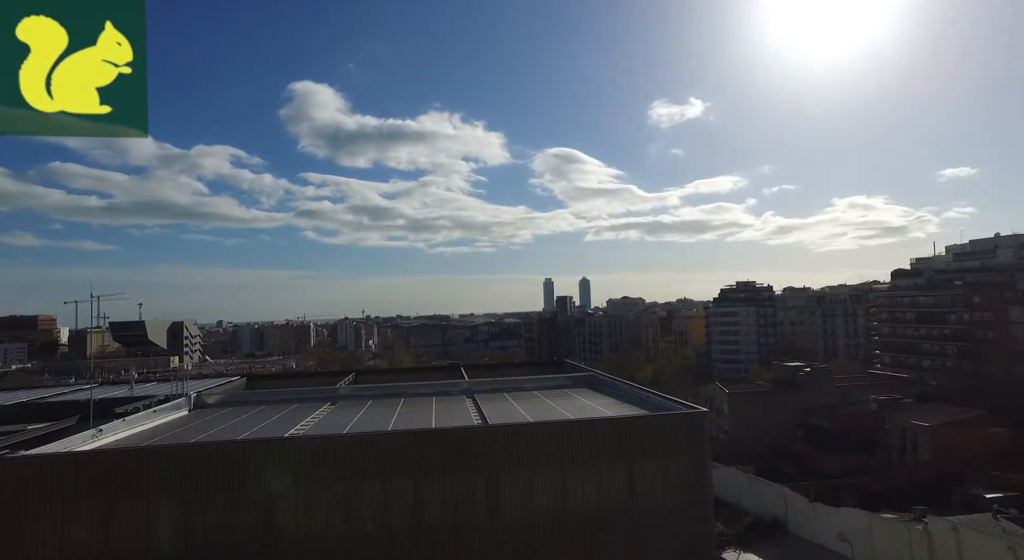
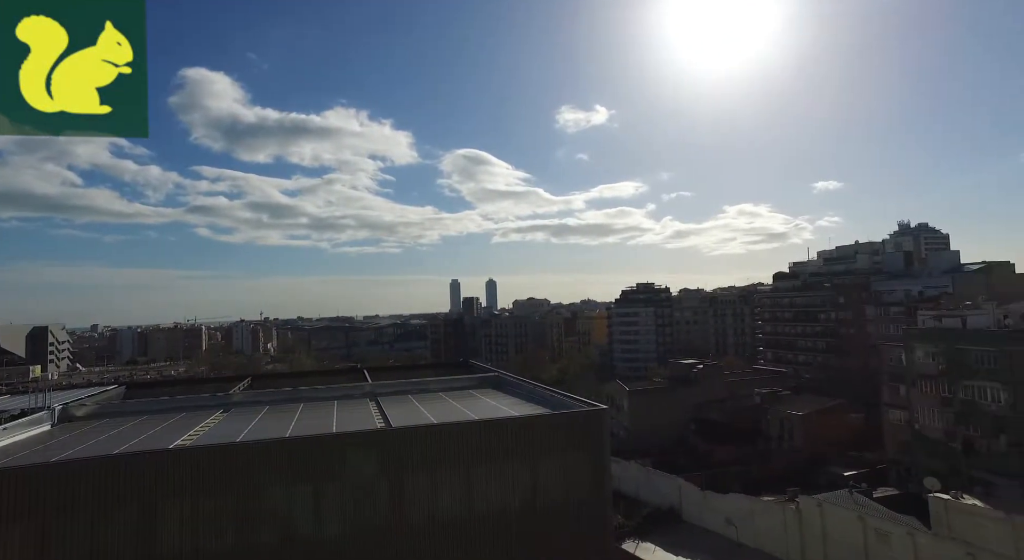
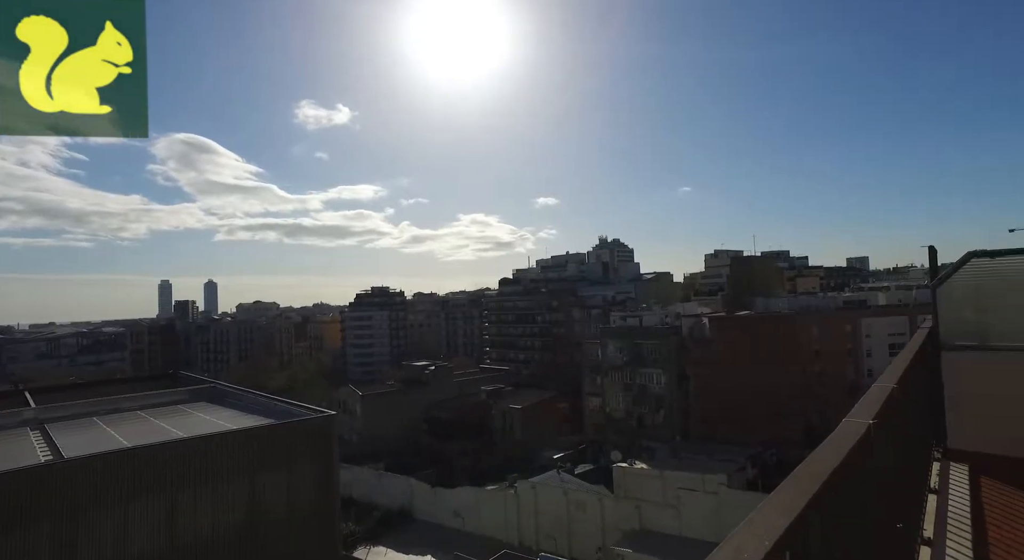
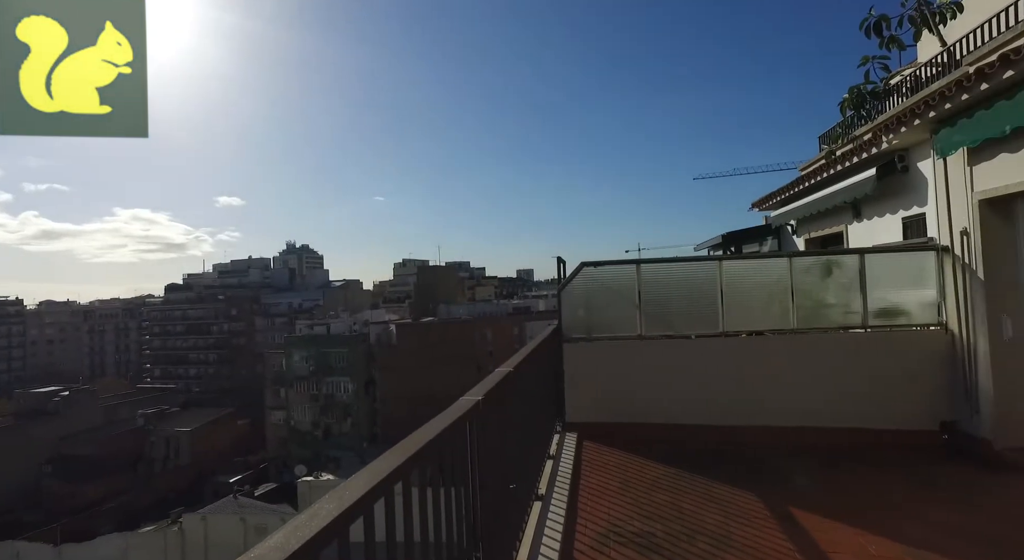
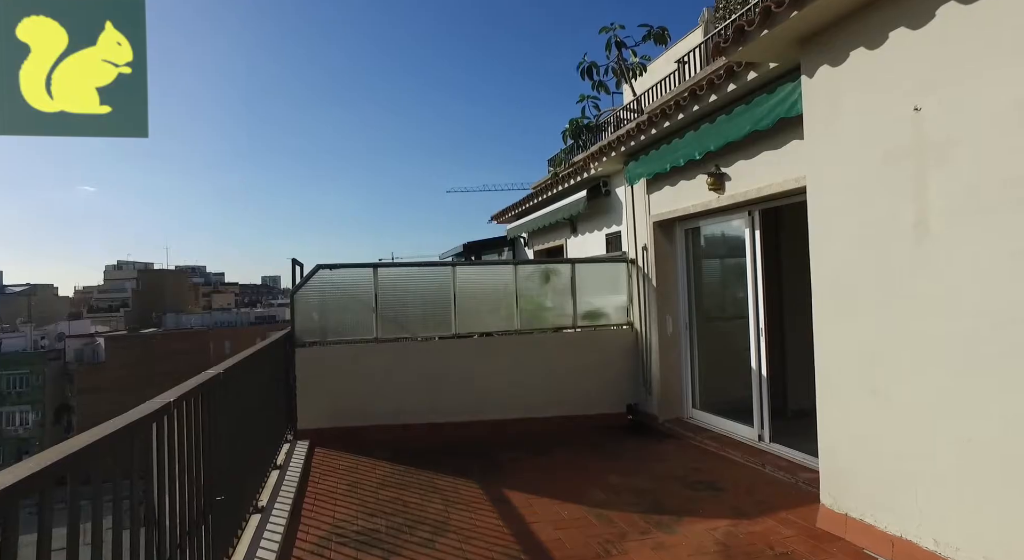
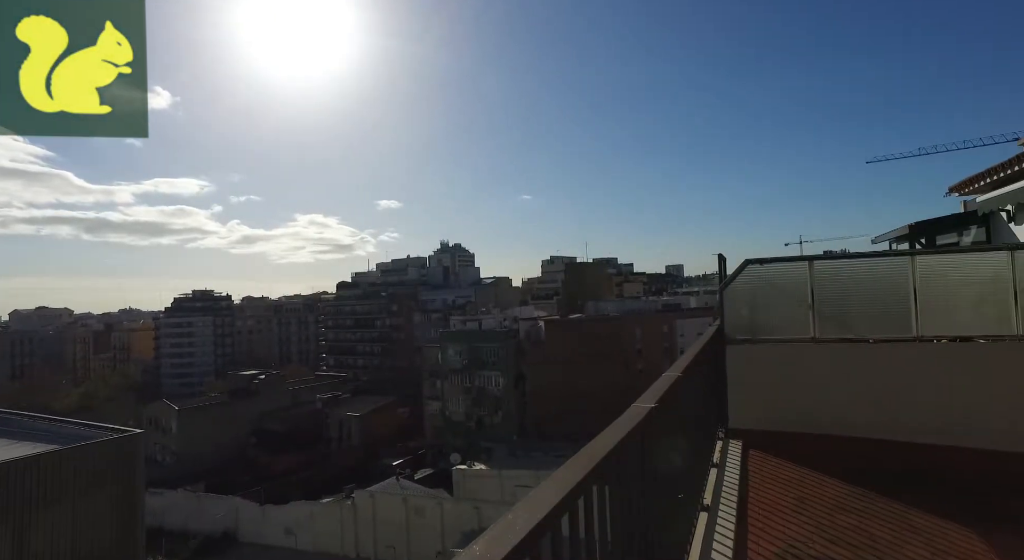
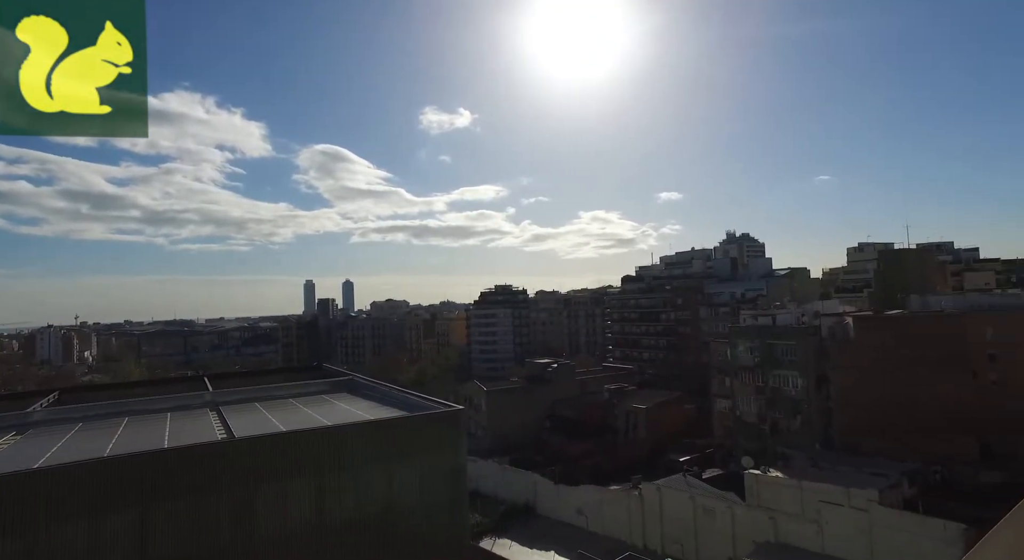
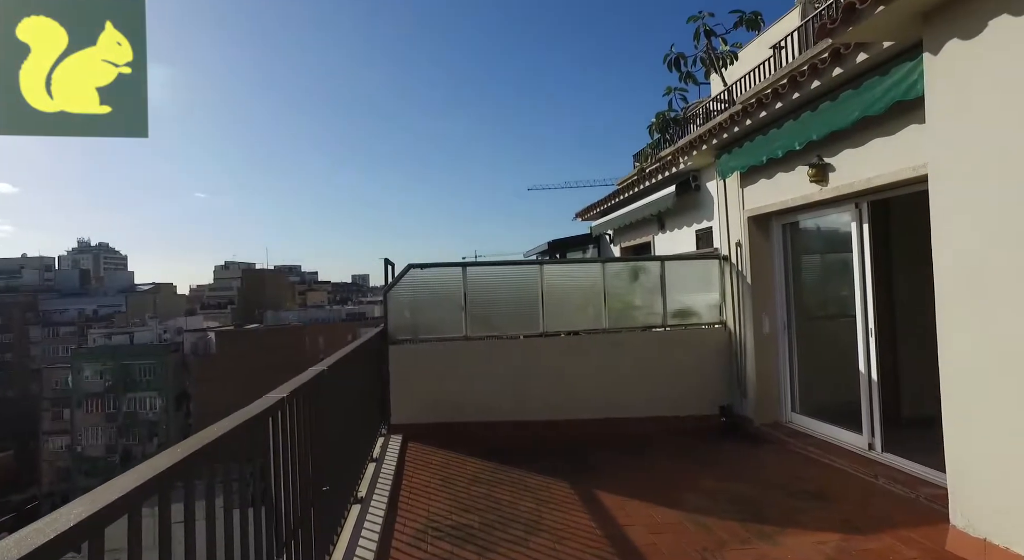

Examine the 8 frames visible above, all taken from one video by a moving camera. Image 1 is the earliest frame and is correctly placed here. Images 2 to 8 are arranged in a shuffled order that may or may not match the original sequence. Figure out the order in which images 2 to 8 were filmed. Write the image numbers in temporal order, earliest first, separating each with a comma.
2, 7, 3, 6, 4, 8, 5
